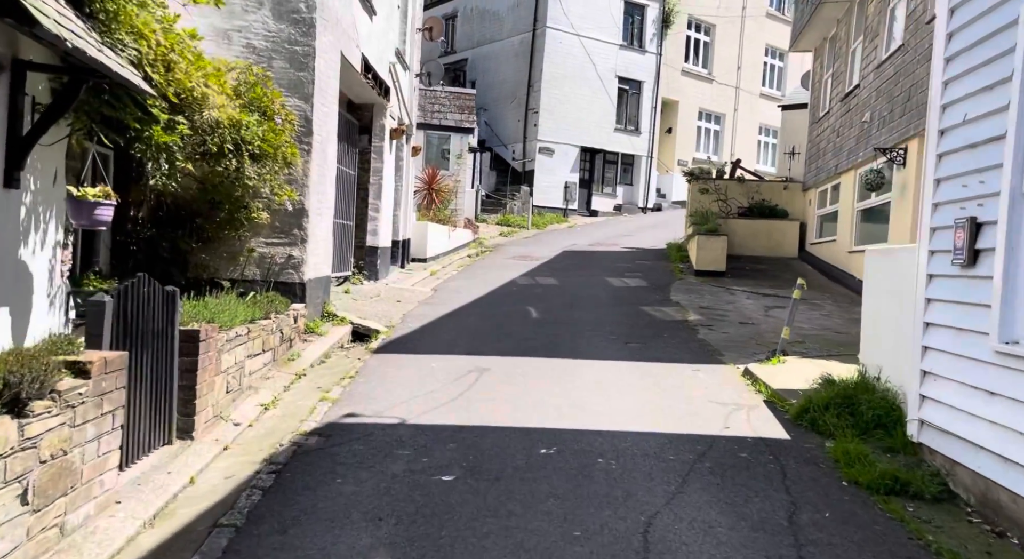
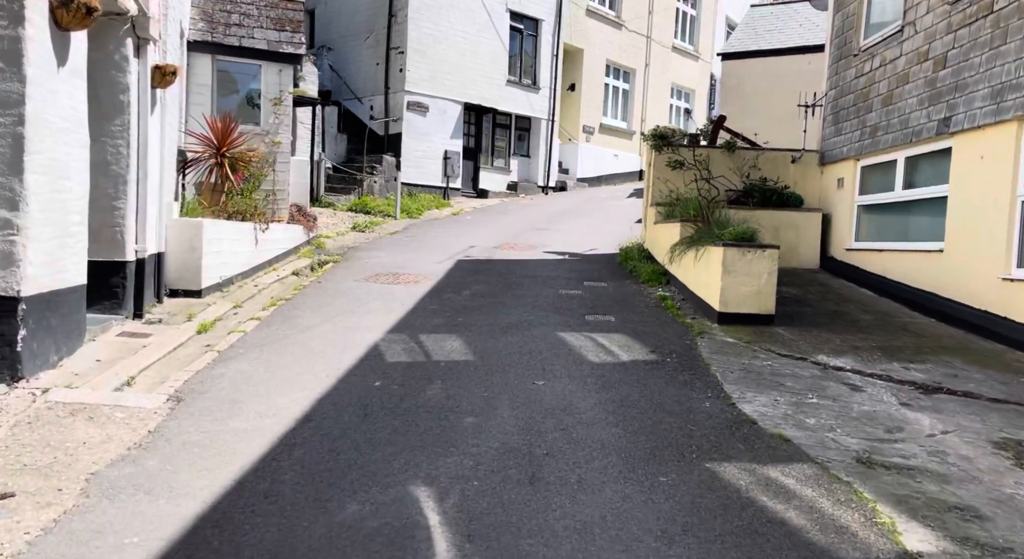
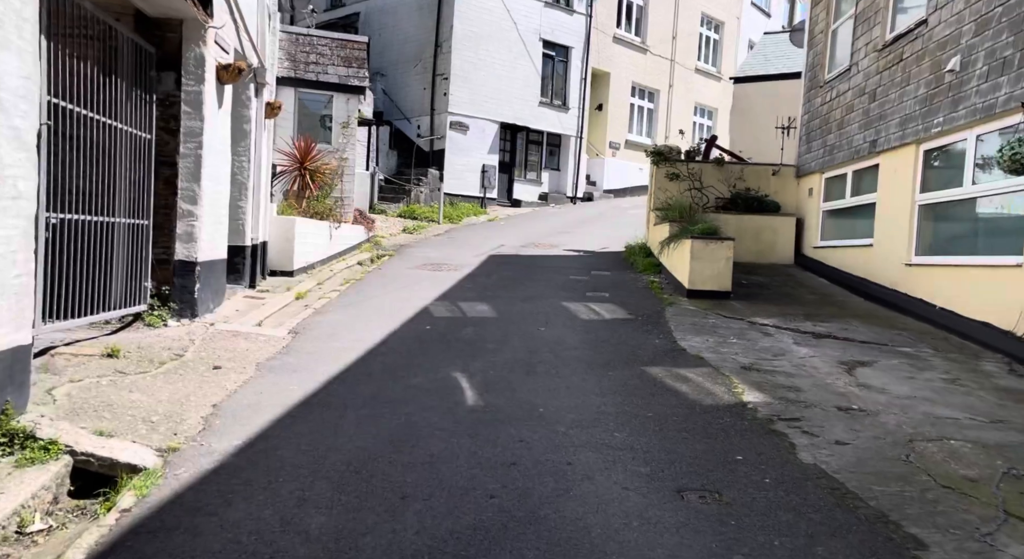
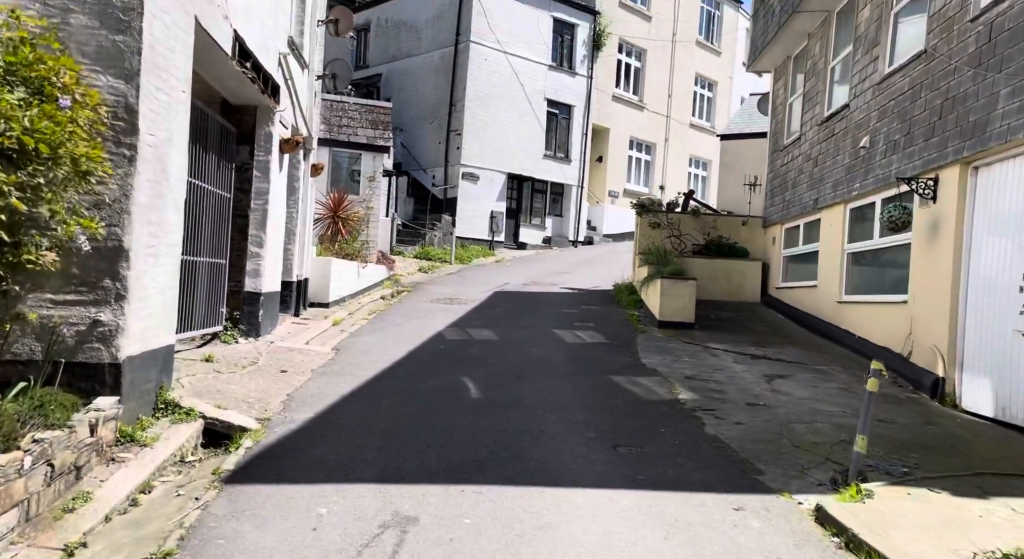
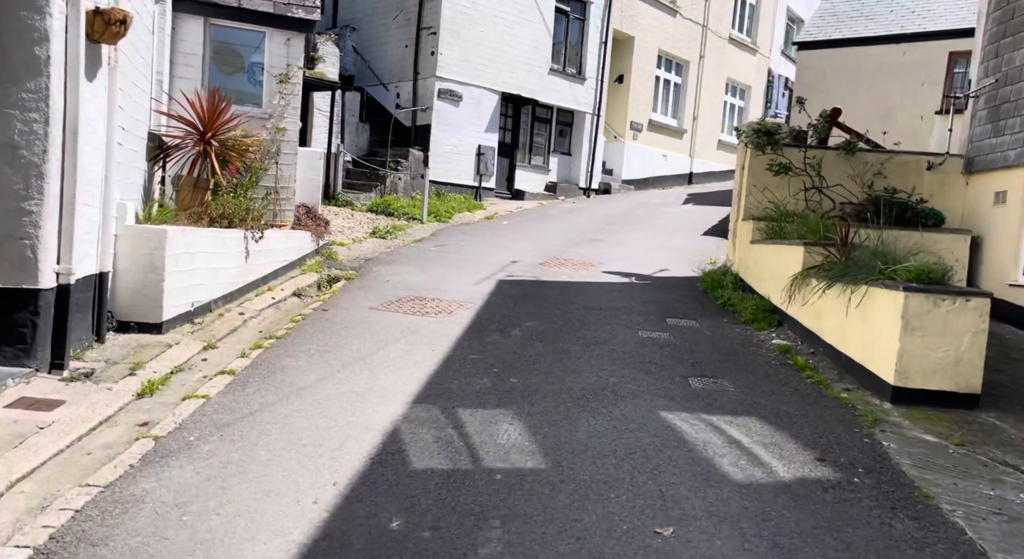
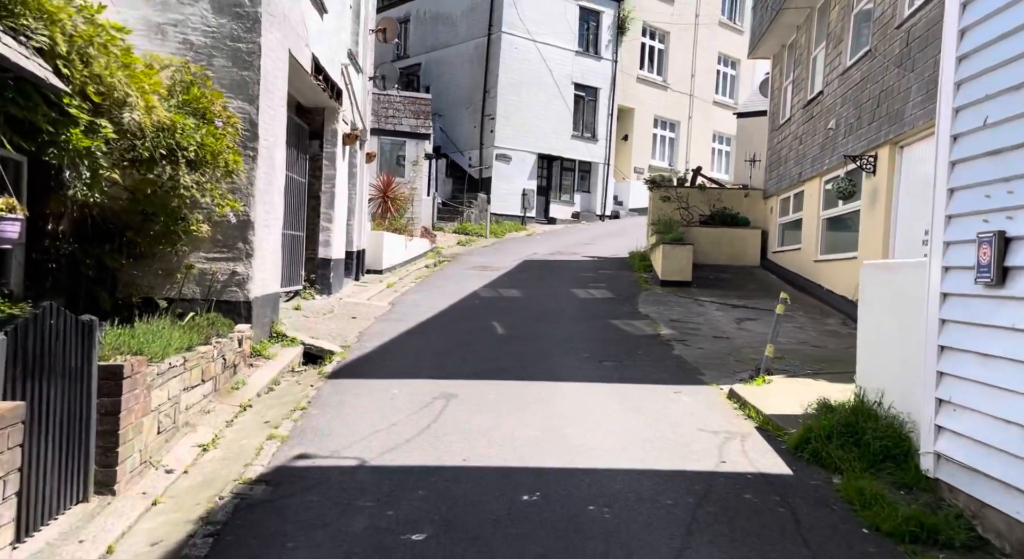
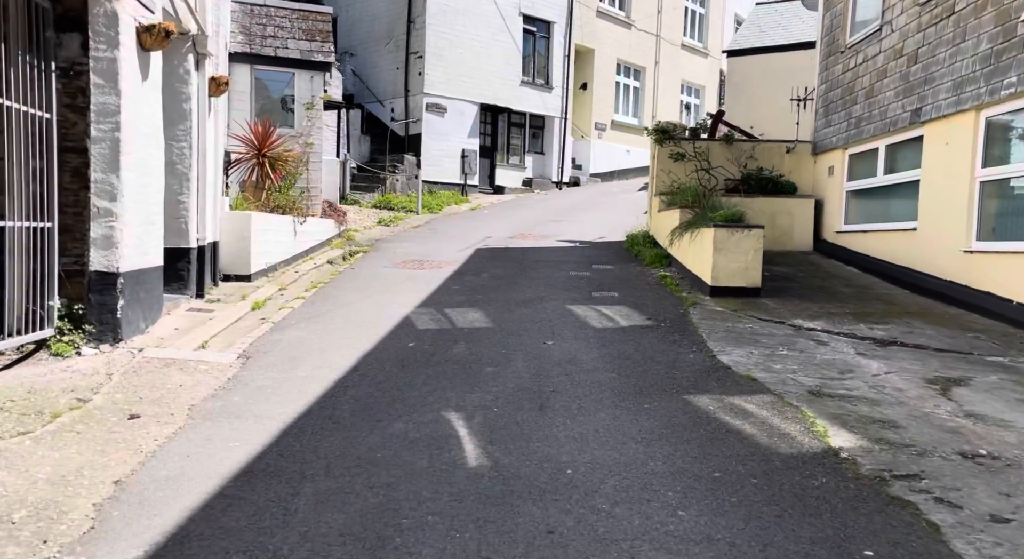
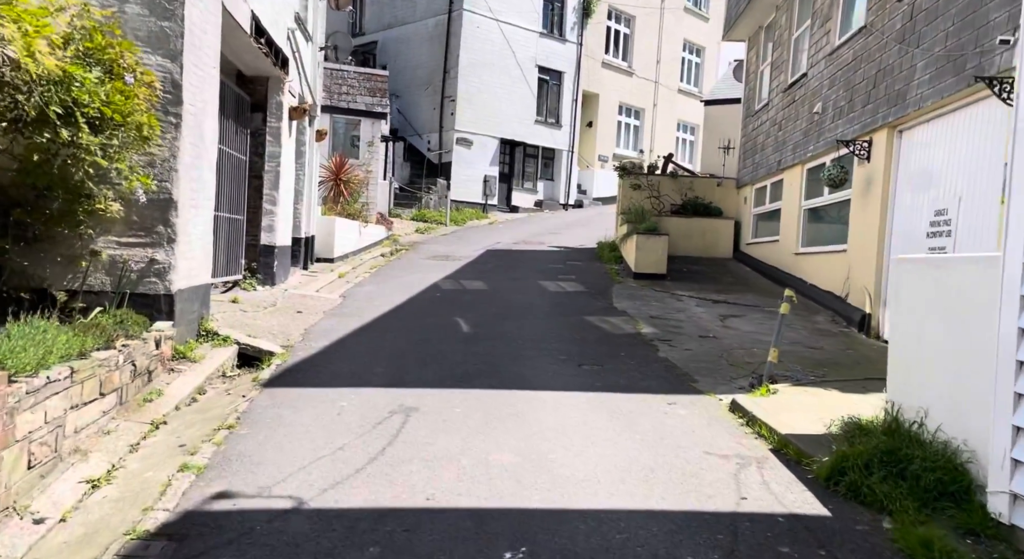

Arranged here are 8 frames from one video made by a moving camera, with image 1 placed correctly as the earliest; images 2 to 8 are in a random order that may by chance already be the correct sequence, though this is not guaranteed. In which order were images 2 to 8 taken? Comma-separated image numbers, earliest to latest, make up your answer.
6, 8, 4, 3, 7, 2, 5
